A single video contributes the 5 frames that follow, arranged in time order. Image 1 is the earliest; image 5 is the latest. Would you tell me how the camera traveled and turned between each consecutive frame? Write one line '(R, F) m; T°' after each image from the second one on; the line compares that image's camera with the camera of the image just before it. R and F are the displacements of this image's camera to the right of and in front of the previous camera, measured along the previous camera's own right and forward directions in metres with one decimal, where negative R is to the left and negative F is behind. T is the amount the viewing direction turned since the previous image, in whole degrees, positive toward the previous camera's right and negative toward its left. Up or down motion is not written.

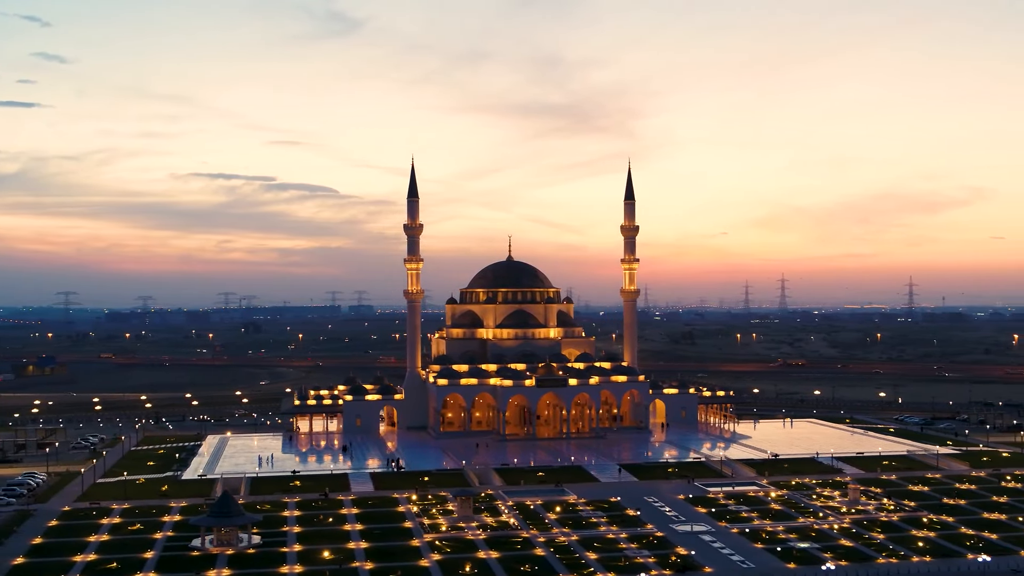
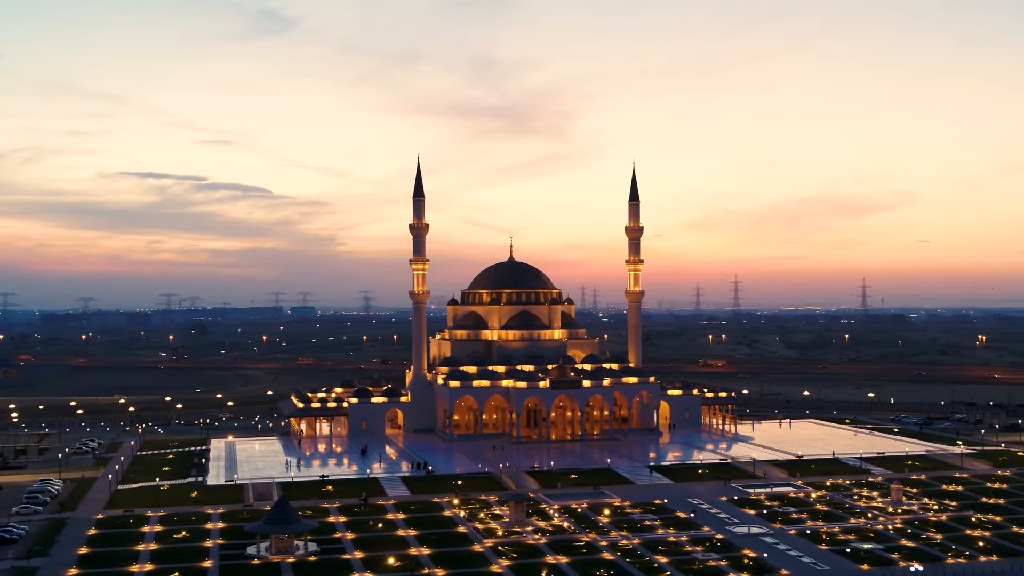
(-3.8, +0.7) m; +3°
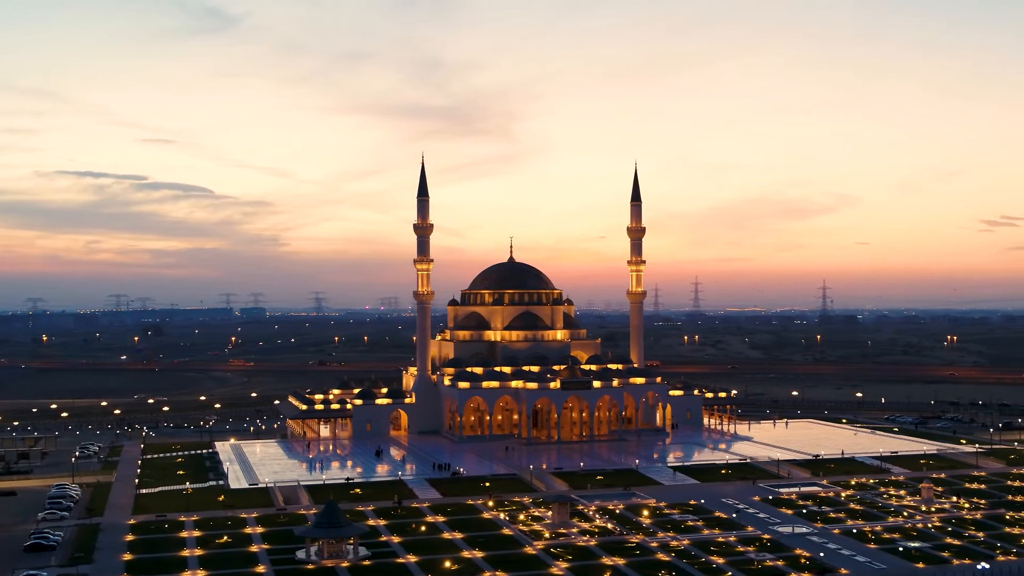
(-3.1, +0.4) m; +2°
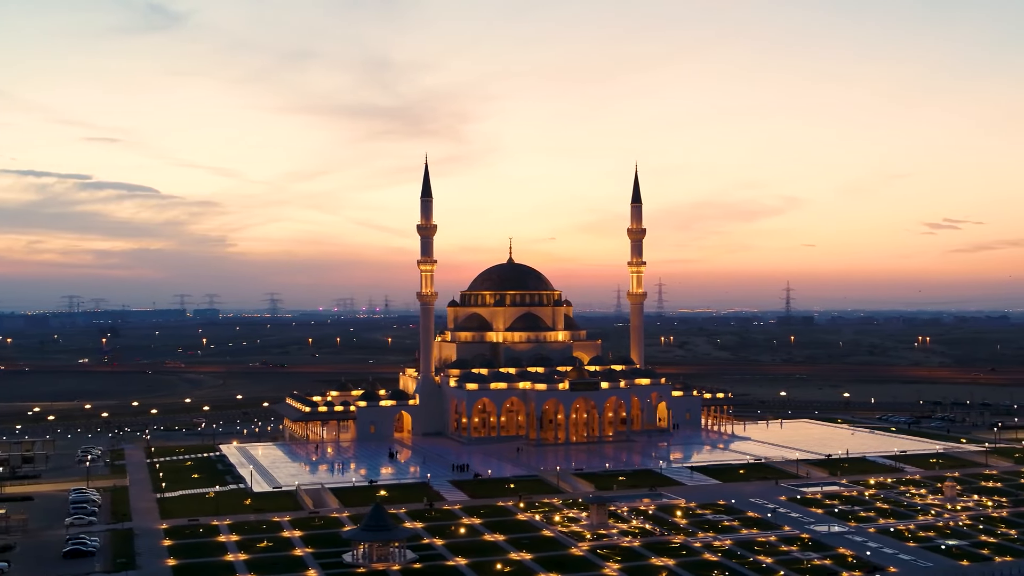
(-2.8, +0.1) m; +2°
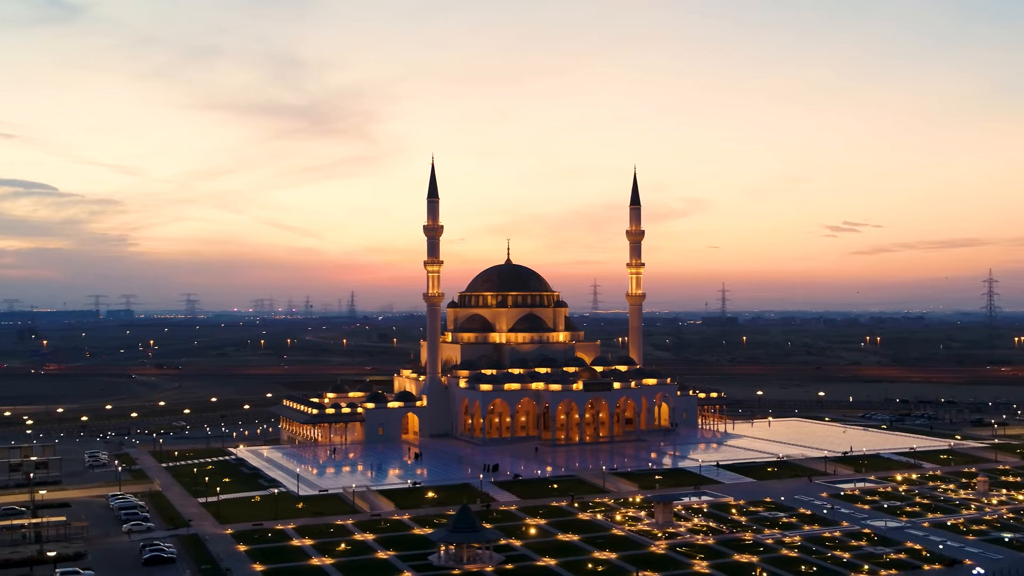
(-5.0, 0.0) m; +4°
